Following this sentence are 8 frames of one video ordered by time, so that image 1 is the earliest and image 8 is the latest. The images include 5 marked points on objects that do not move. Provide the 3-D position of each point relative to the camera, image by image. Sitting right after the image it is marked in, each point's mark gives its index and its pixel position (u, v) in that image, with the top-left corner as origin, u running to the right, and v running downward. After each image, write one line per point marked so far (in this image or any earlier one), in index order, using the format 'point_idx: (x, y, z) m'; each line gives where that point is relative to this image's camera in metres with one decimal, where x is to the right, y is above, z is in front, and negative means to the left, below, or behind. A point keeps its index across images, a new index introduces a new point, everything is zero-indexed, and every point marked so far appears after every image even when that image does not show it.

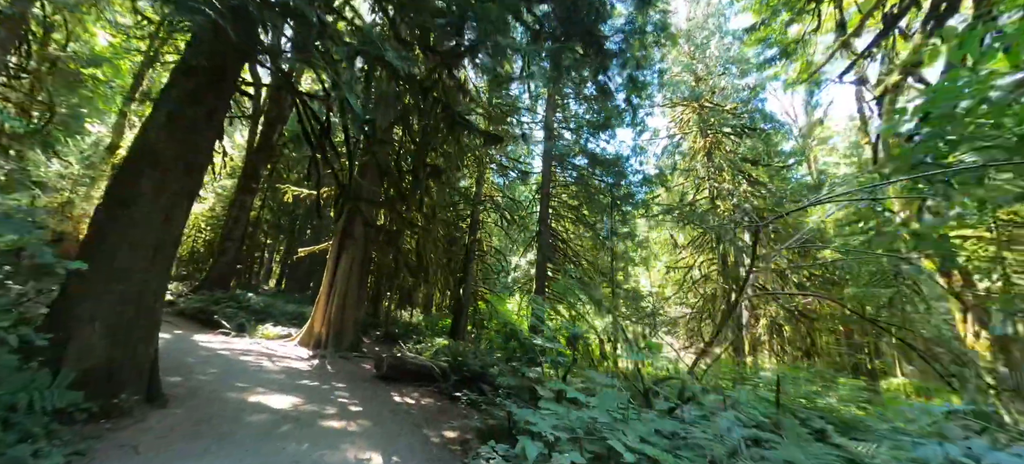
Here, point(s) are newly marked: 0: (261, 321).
0: (-4.8, -1.7, +7.4) m
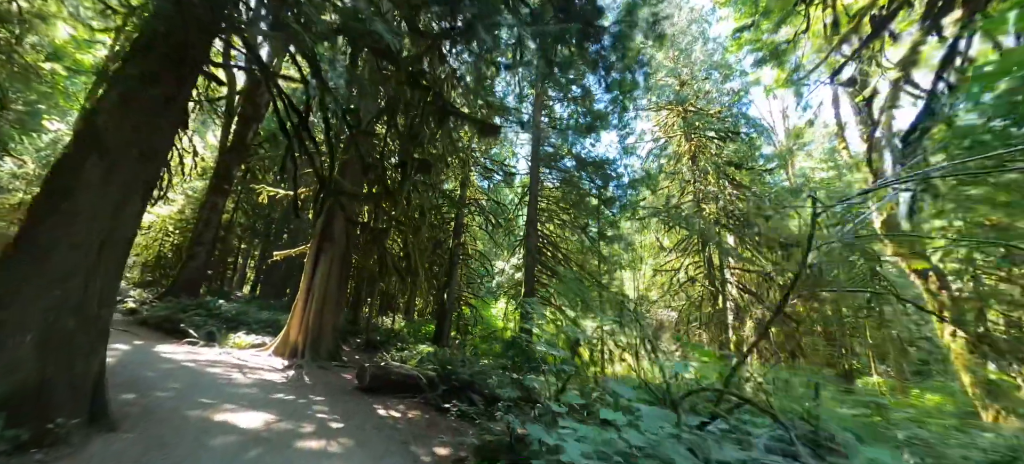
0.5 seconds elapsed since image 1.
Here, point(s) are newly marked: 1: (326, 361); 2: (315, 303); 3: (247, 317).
0: (-5.0, -1.8, +6.9) m
1: (-2.9, -2.1, +6.0) m
2: (-3.1, -1.1, +6.0) m
3: (-5.1, -1.6, +7.4) m
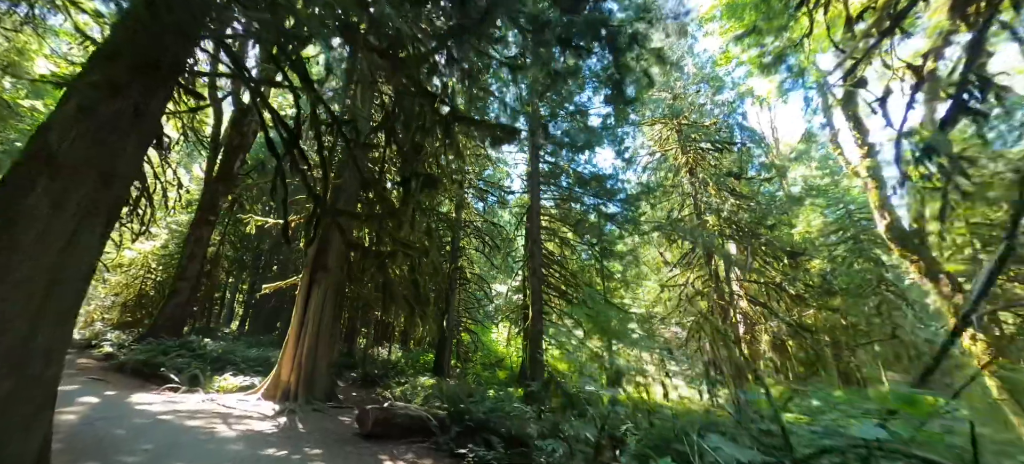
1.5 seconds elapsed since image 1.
0: (-4.9, -2.3, +6.5) m
1: (-2.8, -2.5, +5.5) m
2: (-3.0, -1.5, +5.6) m
3: (-5.0, -2.2, +6.9) m
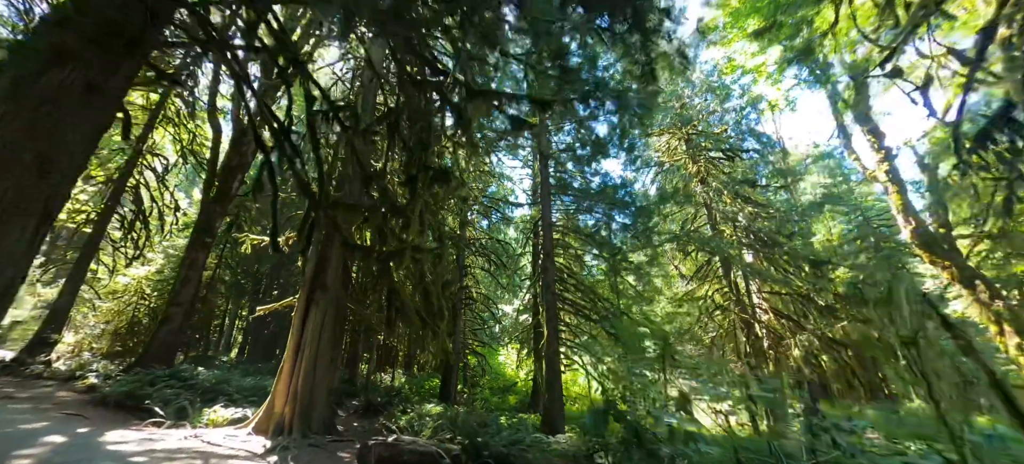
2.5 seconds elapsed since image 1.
0: (-4.7, -2.7, +6.0) m
1: (-2.5, -2.7, +5.0) m
2: (-2.8, -1.8, +5.2) m
3: (-4.8, -2.6, +6.5) m
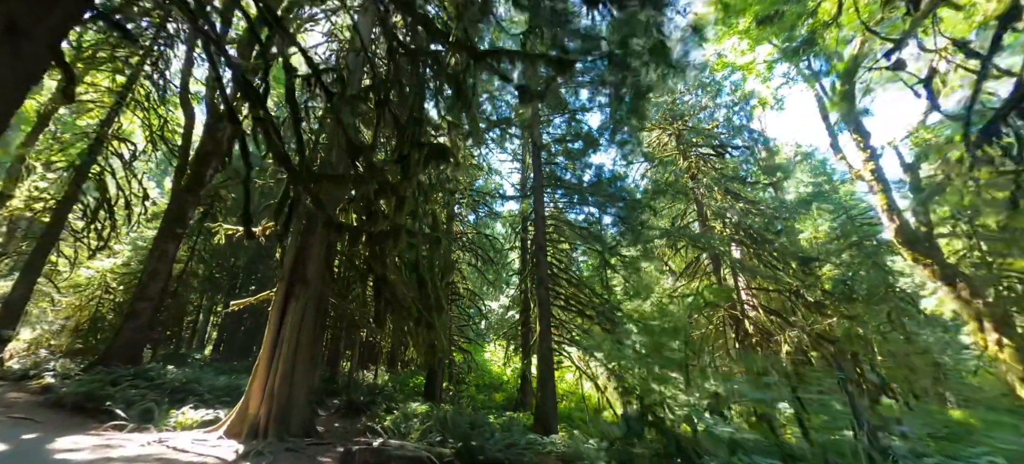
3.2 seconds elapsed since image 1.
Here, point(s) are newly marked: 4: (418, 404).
0: (-4.9, -2.5, +5.6) m
1: (-2.7, -2.6, +4.8) m
2: (-2.9, -1.6, +4.9) m
3: (-5.0, -2.4, +6.1) m
4: (-1.7, -3.0, +6.8) m
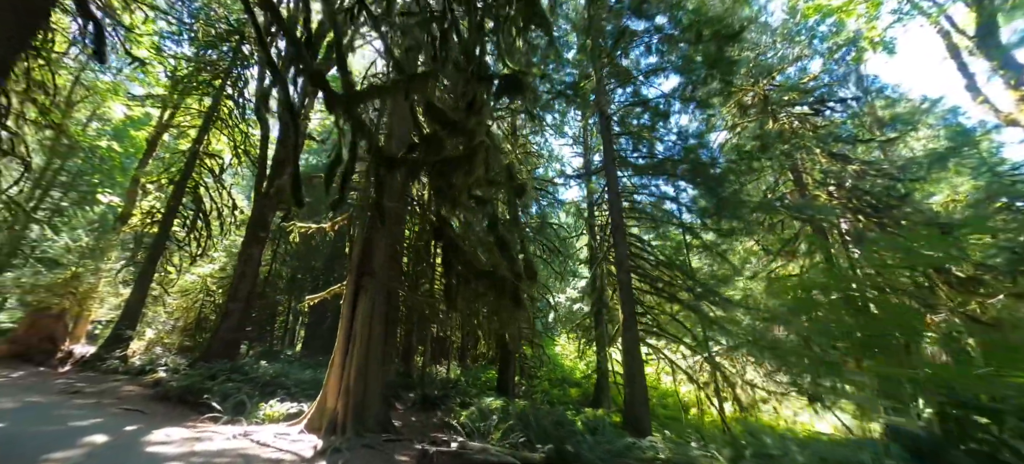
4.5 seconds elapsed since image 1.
0: (-3.7, -2.5, +5.9) m
1: (-1.7, -2.5, +4.7) m
2: (-2.0, -1.5, +4.9) m
3: (-3.7, -2.4, +6.4) m
4: (-0.3, -2.8, +6.5) m
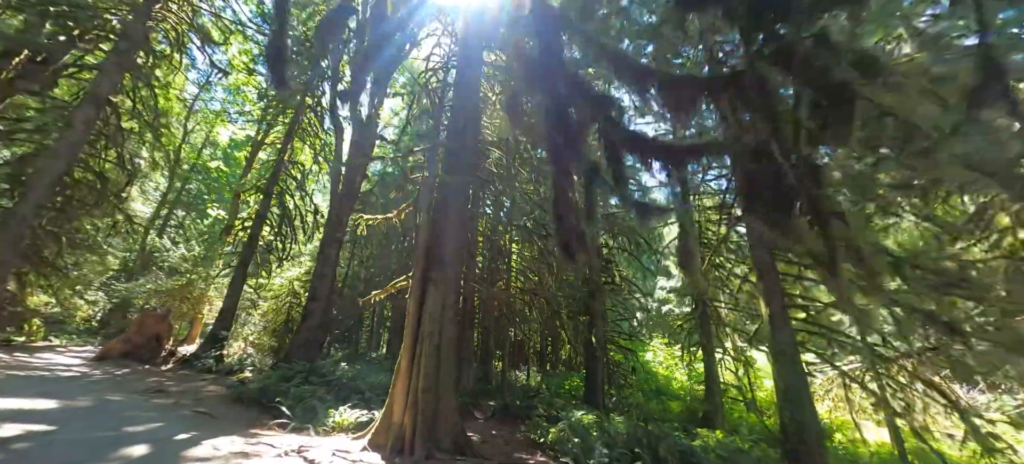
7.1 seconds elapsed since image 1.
0: (-2.4, -2.4, +5.6) m
1: (-0.6, -2.3, +4.0) m
2: (-0.9, -1.4, +4.3) m
3: (-2.4, -2.4, +6.0) m
4: (+1.0, -2.6, +5.6) m
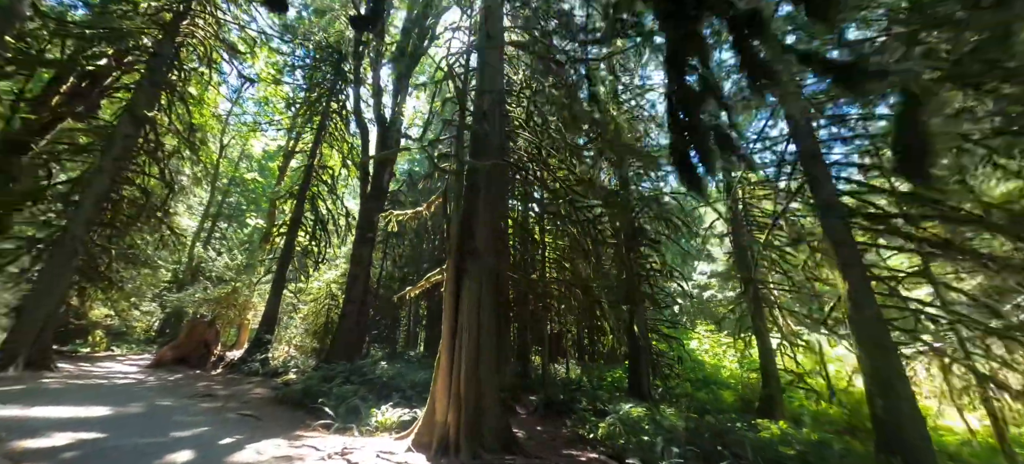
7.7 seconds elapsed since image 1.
0: (-1.8, -2.4, +5.5) m
1: (-0.2, -2.2, +3.9) m
2: (-0.5, -1.3, +4.1) m
3: (-1.7, -2.3, +6.0) m
4: (+1.6, -2.4, +5.3) m
